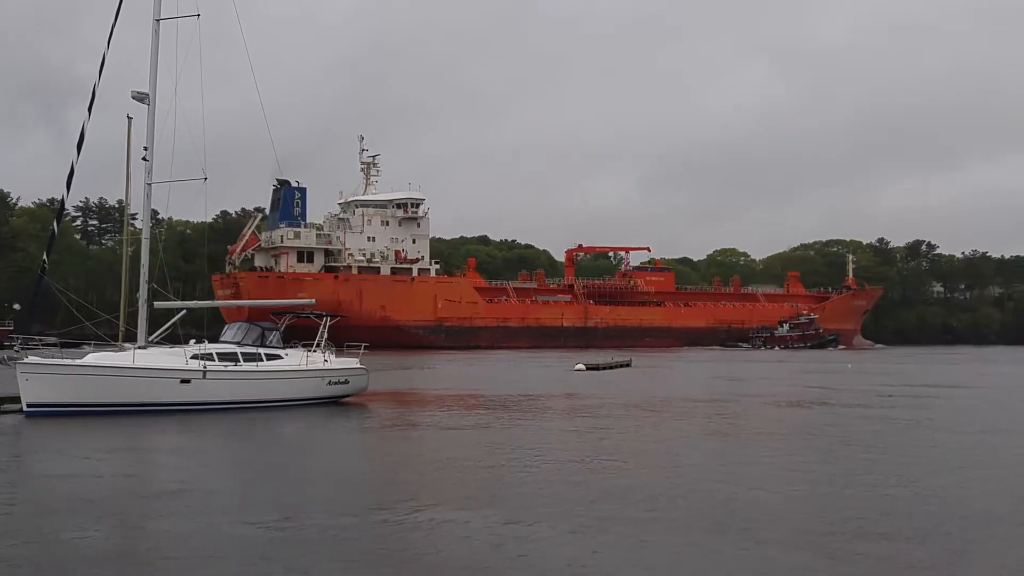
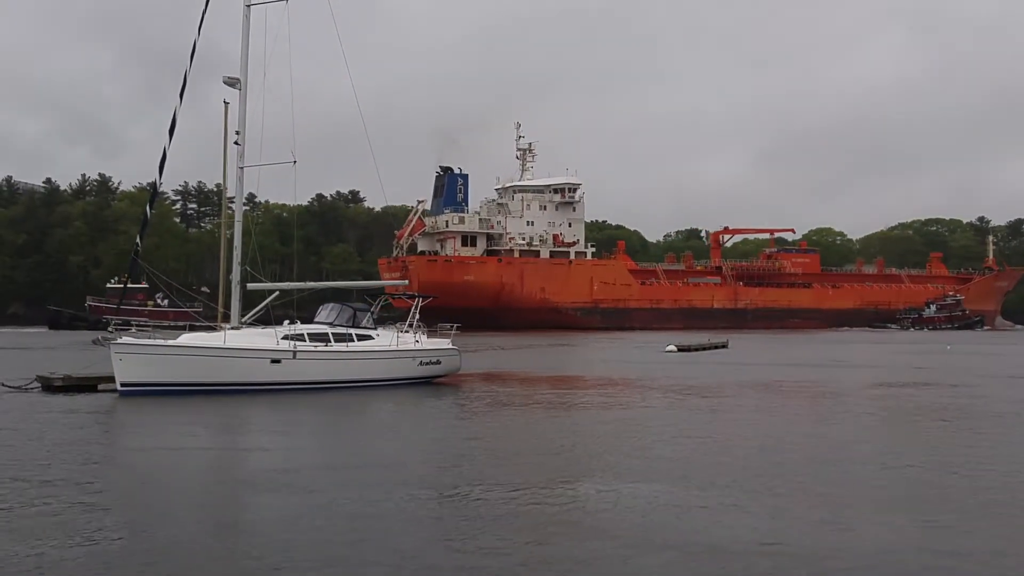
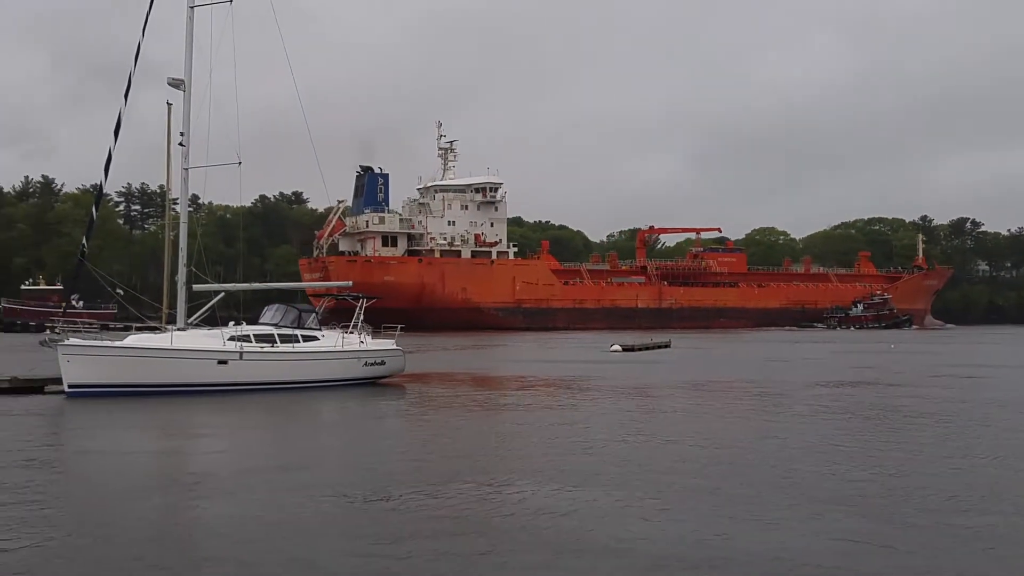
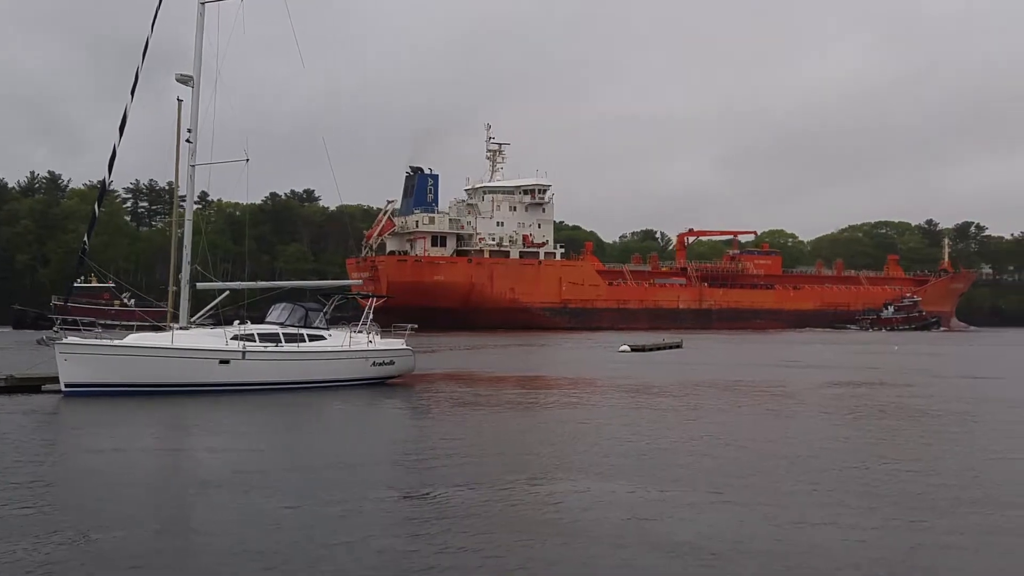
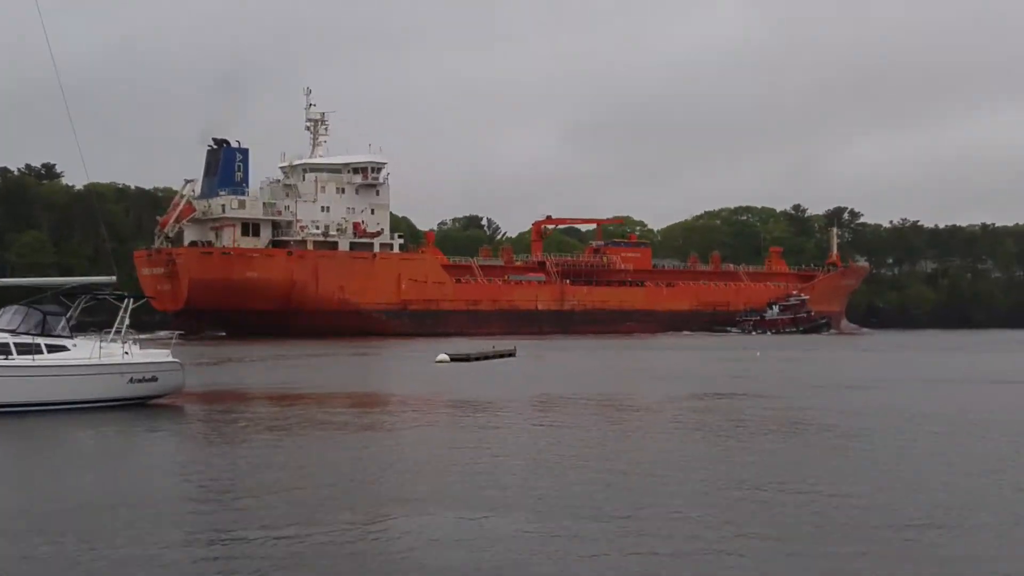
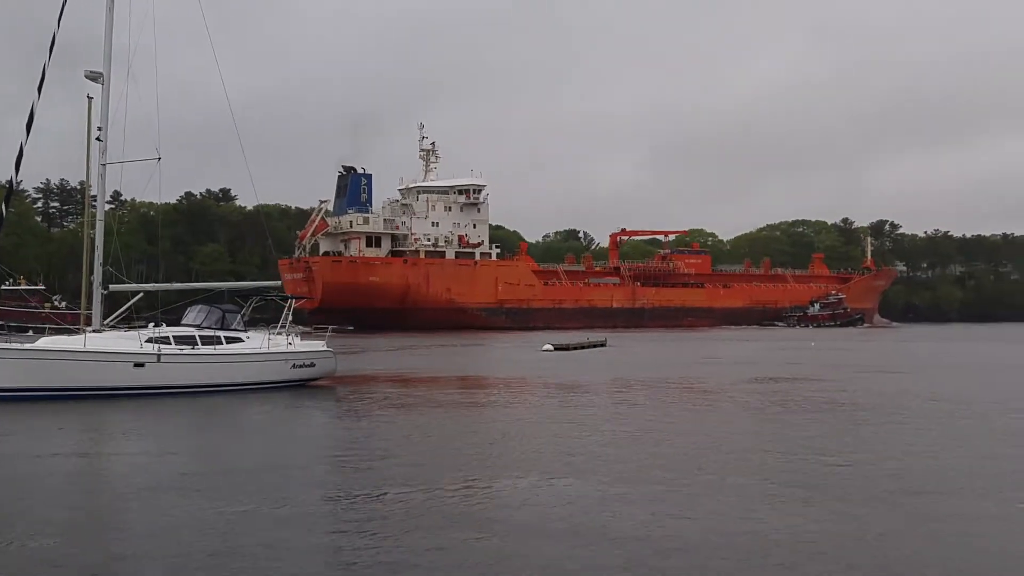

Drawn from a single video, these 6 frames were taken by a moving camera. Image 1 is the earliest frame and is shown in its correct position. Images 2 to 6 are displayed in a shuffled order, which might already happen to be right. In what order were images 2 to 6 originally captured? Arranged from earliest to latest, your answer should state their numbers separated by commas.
3, 2, 4, 6, 5
